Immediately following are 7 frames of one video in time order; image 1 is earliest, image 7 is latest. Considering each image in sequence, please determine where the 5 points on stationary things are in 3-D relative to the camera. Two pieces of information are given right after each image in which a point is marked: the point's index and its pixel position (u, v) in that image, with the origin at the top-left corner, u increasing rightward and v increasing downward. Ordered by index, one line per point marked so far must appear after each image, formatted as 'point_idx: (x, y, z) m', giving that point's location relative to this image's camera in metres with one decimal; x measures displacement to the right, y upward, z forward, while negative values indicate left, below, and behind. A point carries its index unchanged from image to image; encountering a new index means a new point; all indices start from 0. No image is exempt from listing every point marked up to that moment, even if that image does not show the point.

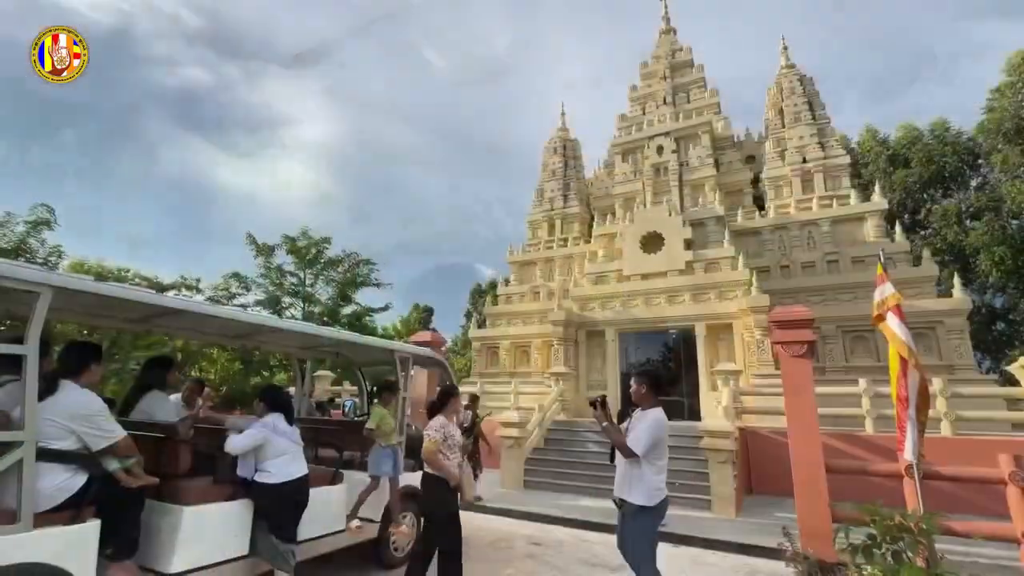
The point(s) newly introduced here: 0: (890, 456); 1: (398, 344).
0: (+6.0, -2.6, +7.4) m
1: (-1.2, -0.6, +4.9) m
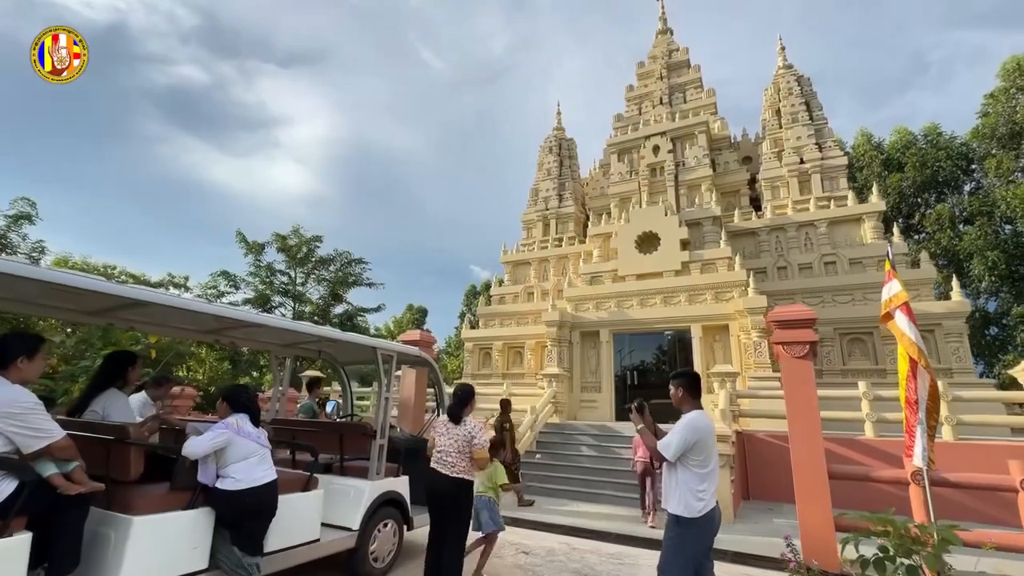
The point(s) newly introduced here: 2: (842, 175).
0: (+5.8, -2.7, +7.2) m
1: (-1.3, -0.5, +4.6) m
2: (+9.3, +3.2, +13.2) m
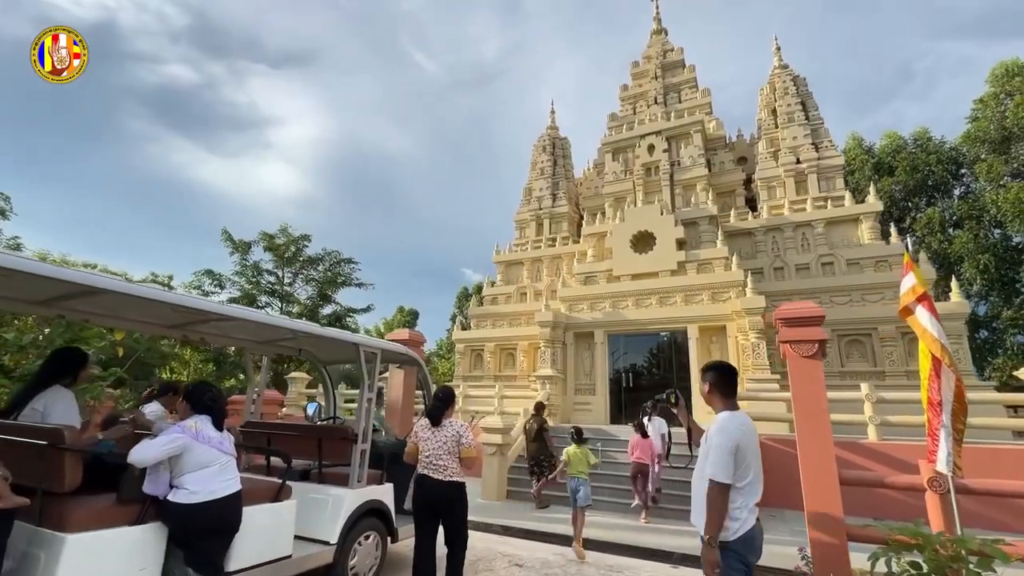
0: (+5.7, -2.6, +7.0) m
1: (-1.4, -0.4, +4.3) m
2: (+9.1, +3.1, +13.1) m
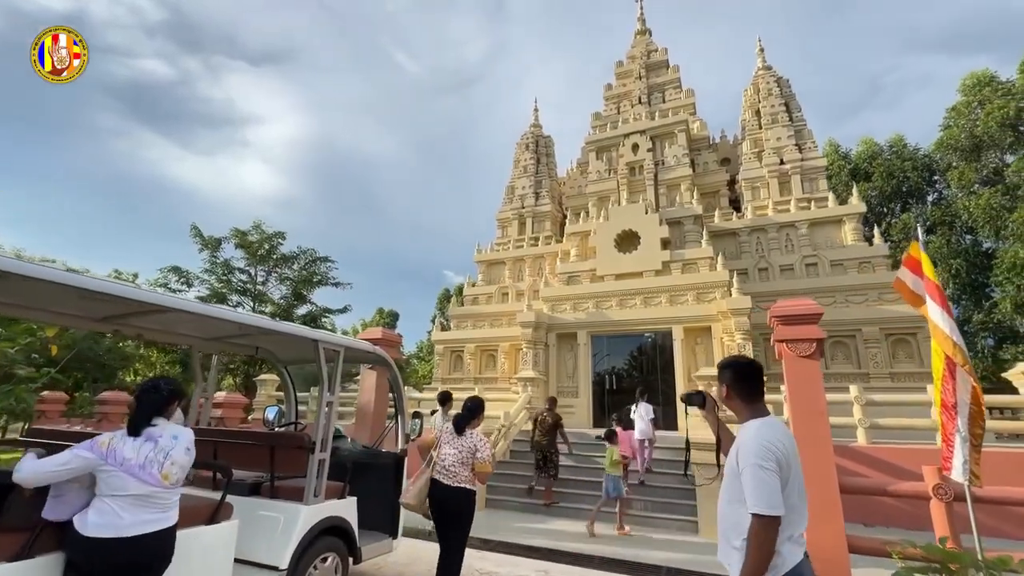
0: (+5.4, -2.6, +6.8) m
1: (-1.5, -0.3, +3.8) m
2: (+8.6, +3.1, +13.1) m
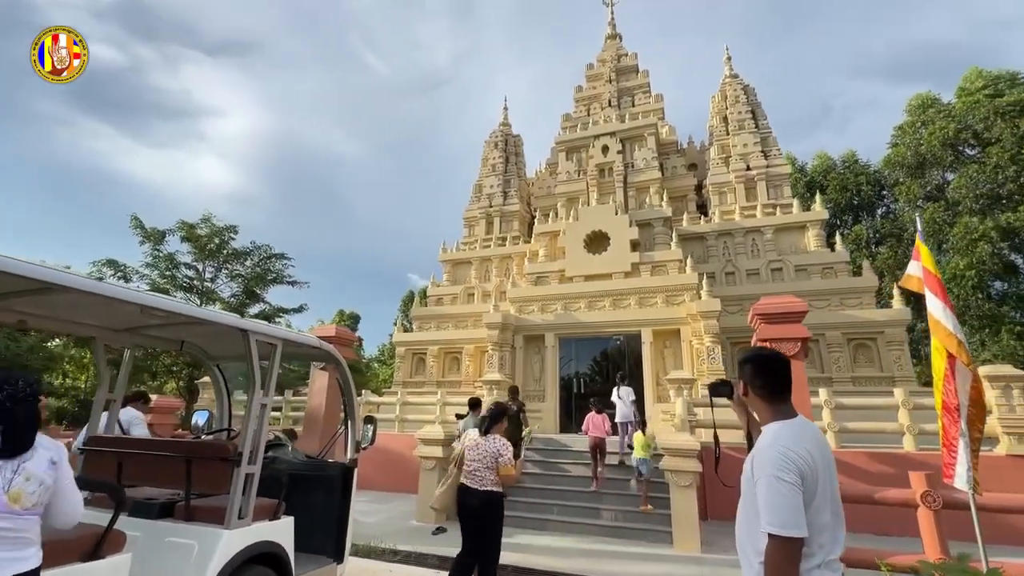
0: (+4.9, -2.7, +6.7) m
1: (-1.8, -0.2, +3.2) m
2: (+7.7, +3.0, +13.3) m
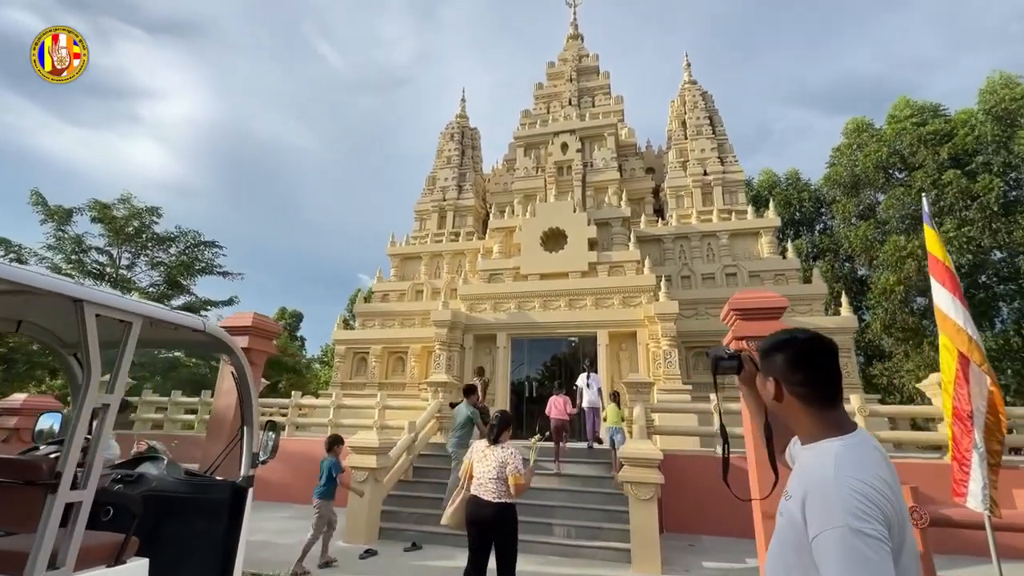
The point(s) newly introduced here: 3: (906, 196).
0: (+4.2, -2.7, +6.5) m
1: (-2.0, 0.0, +2.4) m
2: (+6.5, +2.8, +13.3) m
3: (+13.6, +3.2, +16.3) m
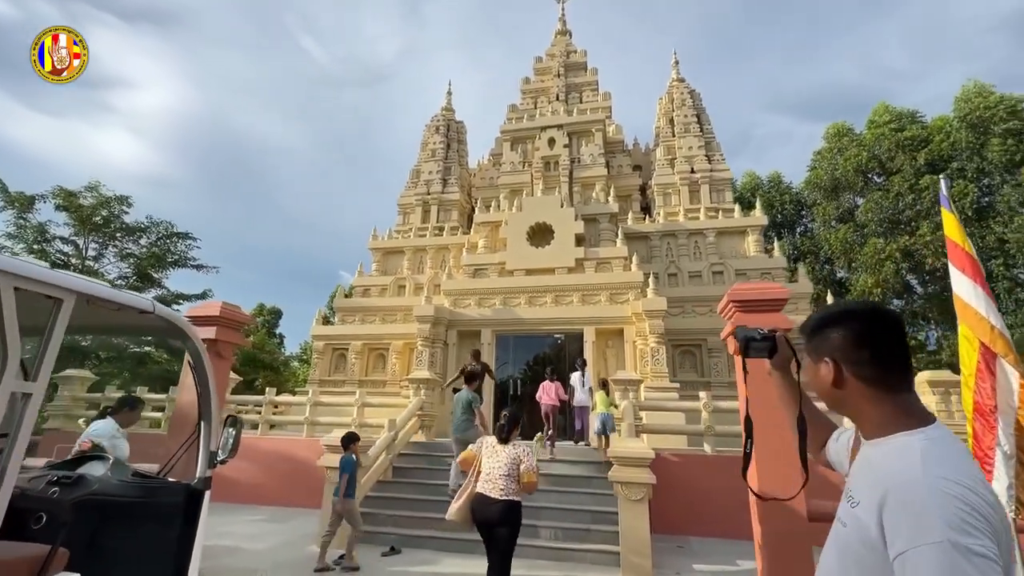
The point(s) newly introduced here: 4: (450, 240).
0: (+4.0, -2.6, +6.4) m
1: (-2.1, +0.1, +2.1) m
2: (+6.1, +2.8, +13.3) m
3: (+13.1, +3.1, +16.5) m
4: (-1.9, +1.4, +14.1) m
